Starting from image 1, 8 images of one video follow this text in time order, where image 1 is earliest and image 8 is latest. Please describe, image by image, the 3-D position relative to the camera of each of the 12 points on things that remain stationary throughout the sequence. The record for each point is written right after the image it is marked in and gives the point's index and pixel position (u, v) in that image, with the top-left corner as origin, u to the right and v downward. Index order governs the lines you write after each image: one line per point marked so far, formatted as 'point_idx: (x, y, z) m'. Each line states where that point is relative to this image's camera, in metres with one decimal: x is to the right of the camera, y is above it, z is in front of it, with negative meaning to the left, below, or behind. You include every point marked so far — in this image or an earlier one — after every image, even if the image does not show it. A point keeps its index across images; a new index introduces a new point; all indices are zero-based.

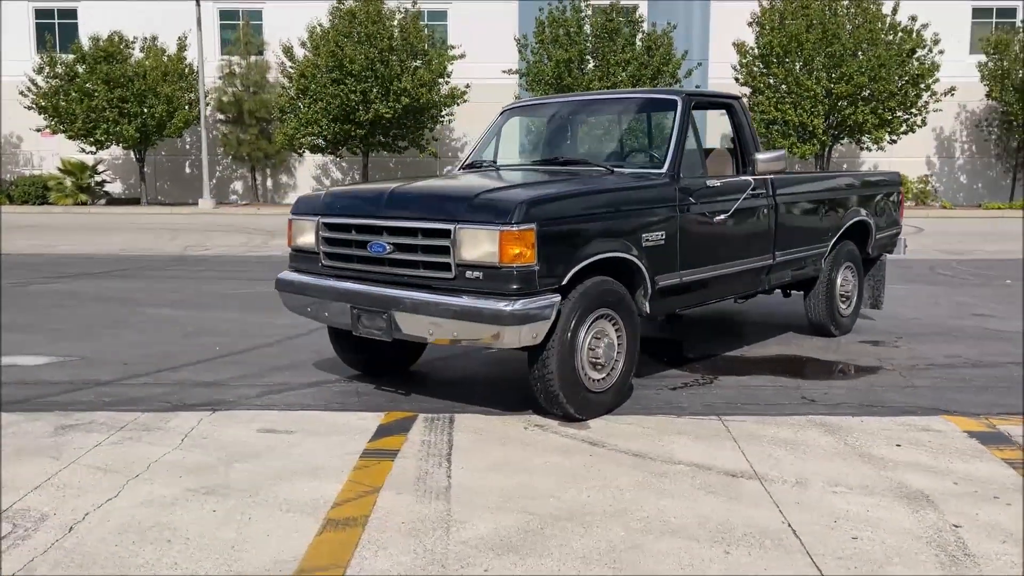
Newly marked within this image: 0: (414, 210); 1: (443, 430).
0: (-0.5, +0.4, +4.8) m
1: (-0.4, -0.8, +4.8) m
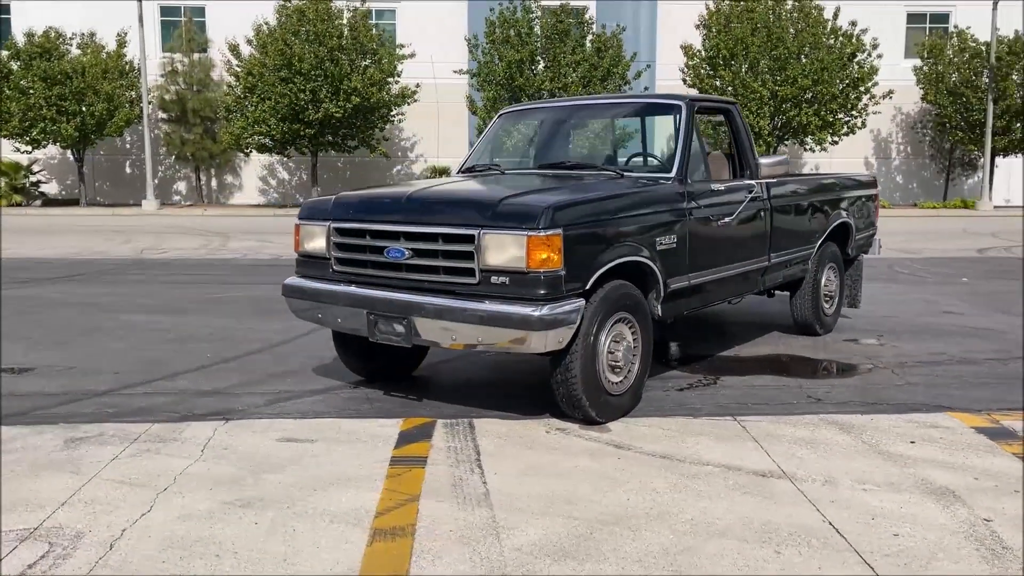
0: (-0.4, +0.4, +4.8) m
1: (-0.3, -0.8, +4.8) m
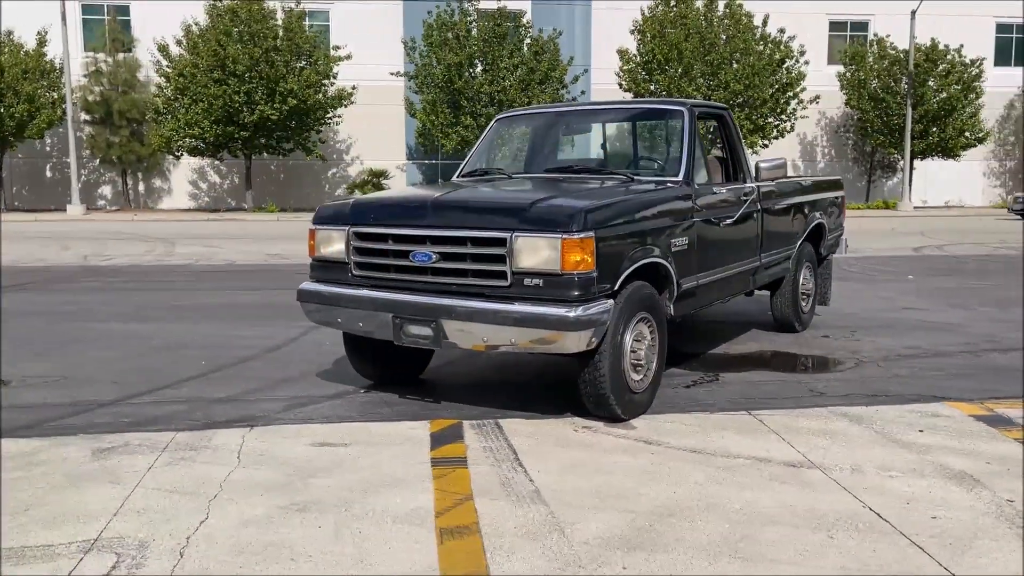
0: (-0.3, +0.4, +4.9) m
1: (-0.1, -0.8, +4.9) m
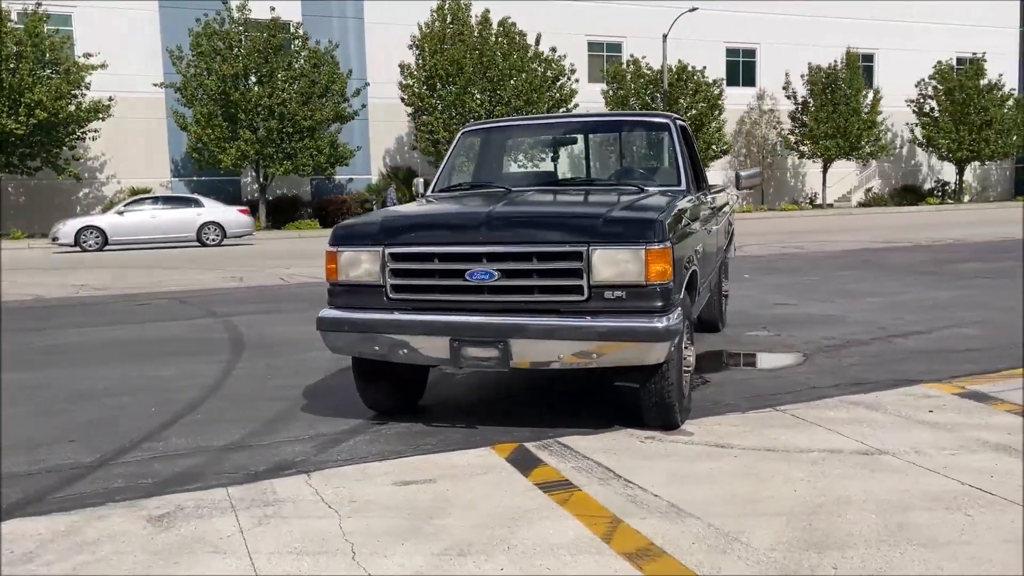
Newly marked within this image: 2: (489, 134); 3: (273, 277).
0: (+0.1, +0.3, +4.7) m
1: (+0.3, -0.9, +4.8) m
2: (-0.1, +1.3, +7.2) m
3: (-4.3, +0.2, +15.8) m
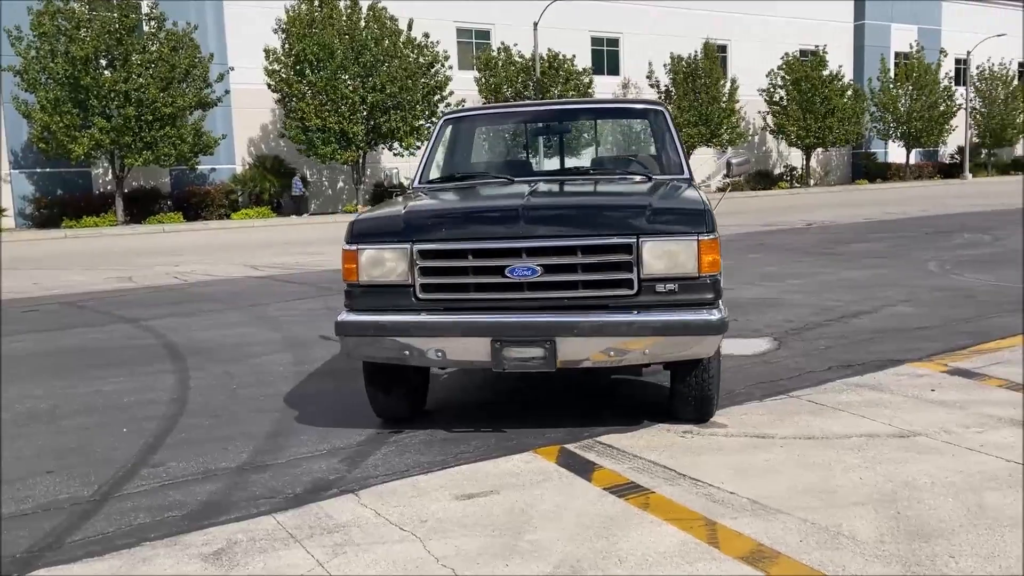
0: (+0.3, +0.3, +4.5) m
1: (+0.6, -0.9, +4.6) m
2: (-0.3, +1.3, +6.9) m
3: (-5.8, +0.2, +14.7) m
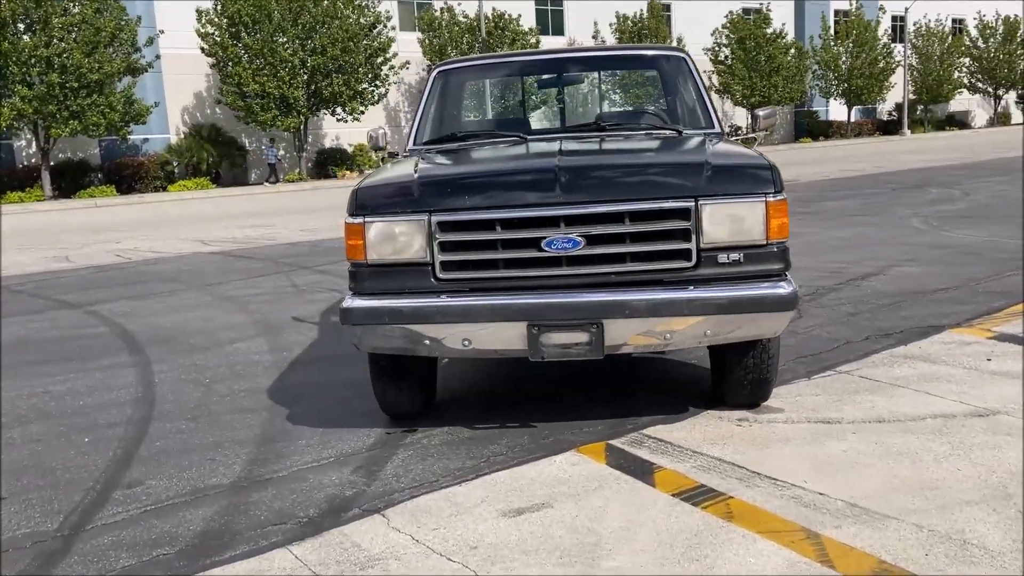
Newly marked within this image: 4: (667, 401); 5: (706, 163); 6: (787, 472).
0: (+0.5, +0.4, +3.9) m
1: (+0.8, -0.7, +4.0) m
2: (-0.3, +1.5, +6.2) m
3: (-6.3, +0.5, +13.6) m
4: (+0.8, -0.6, +4.7) m
5: (+0.8, +0.6, +3.9) m
6: (+1.2, -0.8, +3.8) m
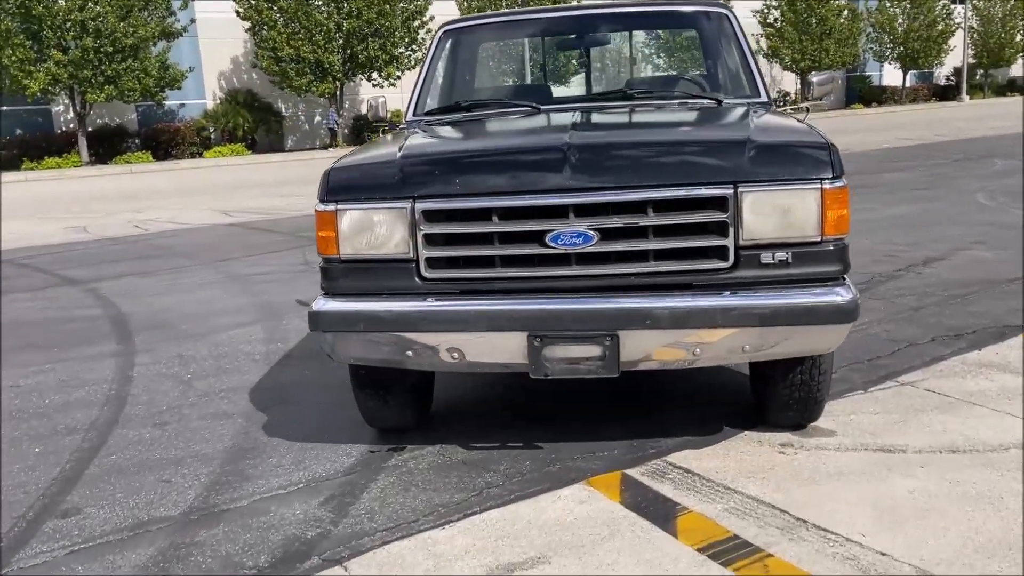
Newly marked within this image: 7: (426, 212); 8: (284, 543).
0: (+0.5, +0.4, +3.2) m
1: (+0.8, -0.8, +3.4) m
2: (-0.2, +1.6, +5.5) m
3: (-5.8, +0.9, +13.2) m
4: (+0.8, -0.6, +4.1) m
5: (+0.8, +0.5, +3.2) m
6: (+1.2, -0.8, +3.1) m
7: (-0.3, +0.3, +3.3) m
8: (-0.8, -0.9, +3.1) m
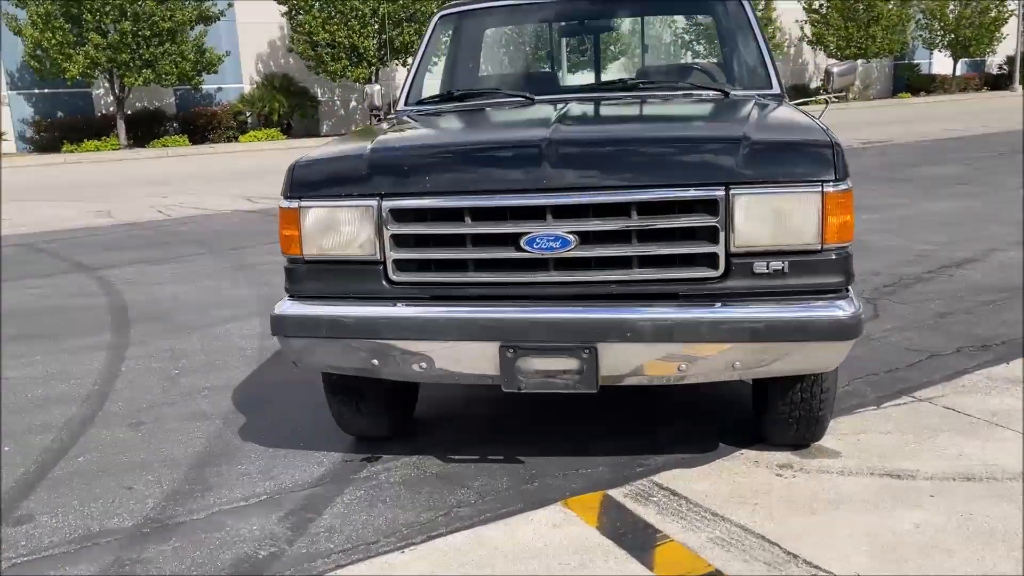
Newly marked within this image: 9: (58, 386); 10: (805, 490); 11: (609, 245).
0: (+0.4, +0.4, +2.9) m
1: (+0.7, -0.8, +3.1) m
2: (-0.2, +1.6, +5.2) m
3: (-5.5, +1.2, +13.2) m
4: (+0.8, -0.6, +3.8) m
5: (+0.8, +0.5, +2.9) m
6: (+1.0, -0.9, +2.8) m
7: (-0.4, +0.3, +3.1) m
8: (-0.9, -0.9, +2.9) m
9: (-2.5, -0.5, +4.9) m
10: (+1.1, -0.7, +3.2) m
11: (+0.3, +0.1, +3.0) m
